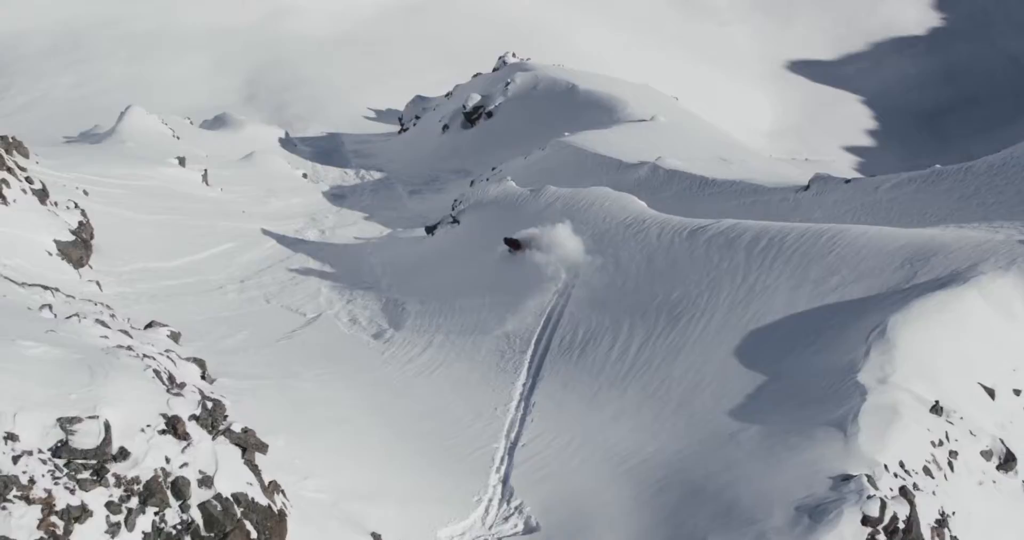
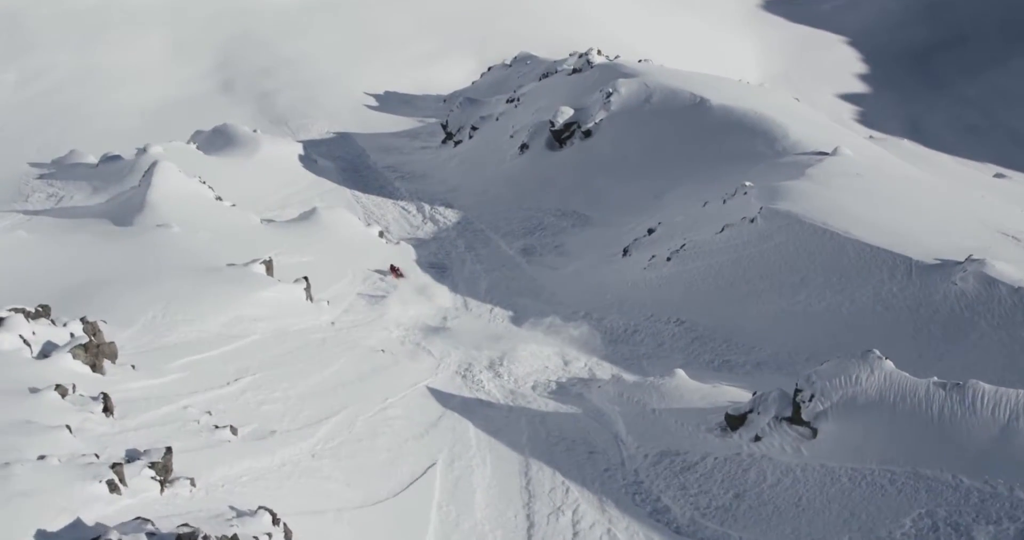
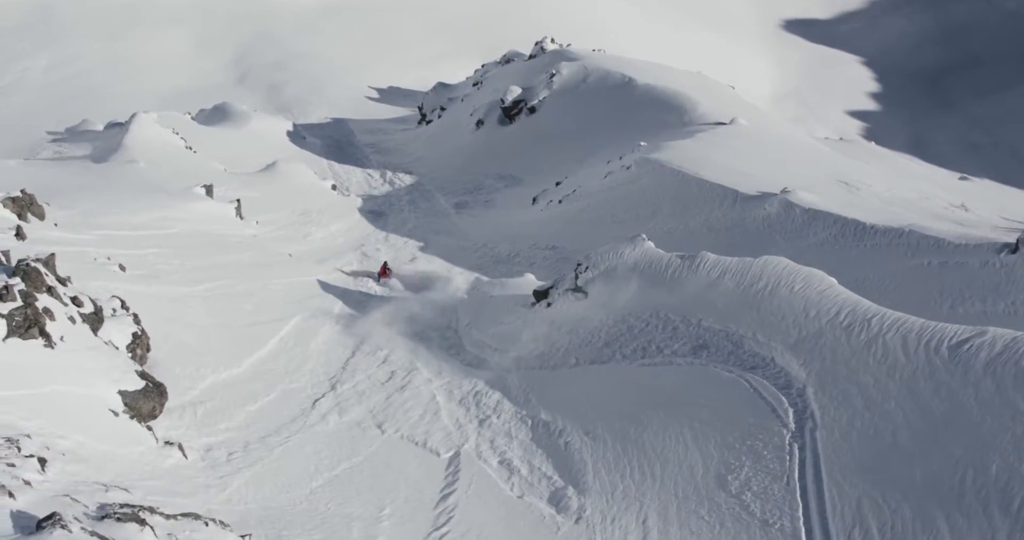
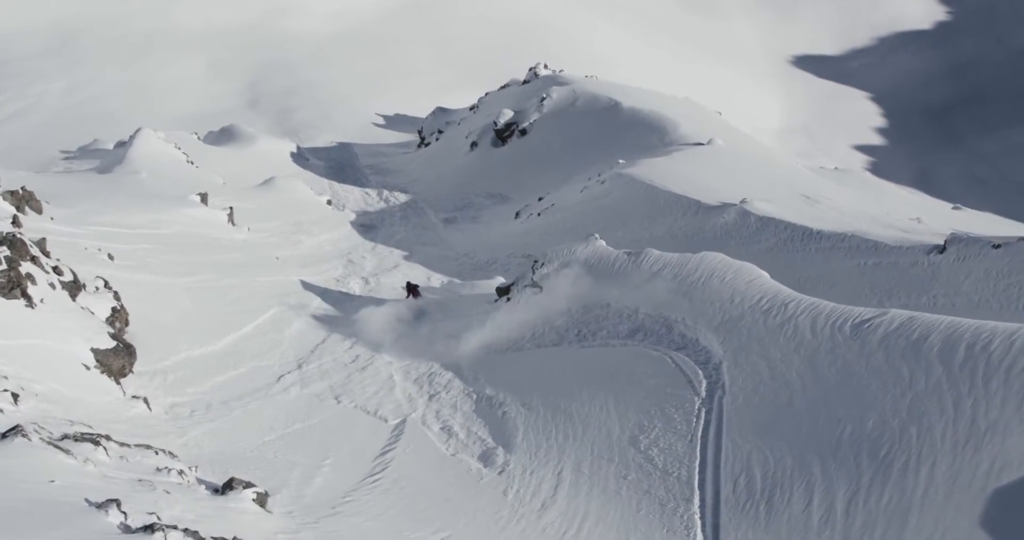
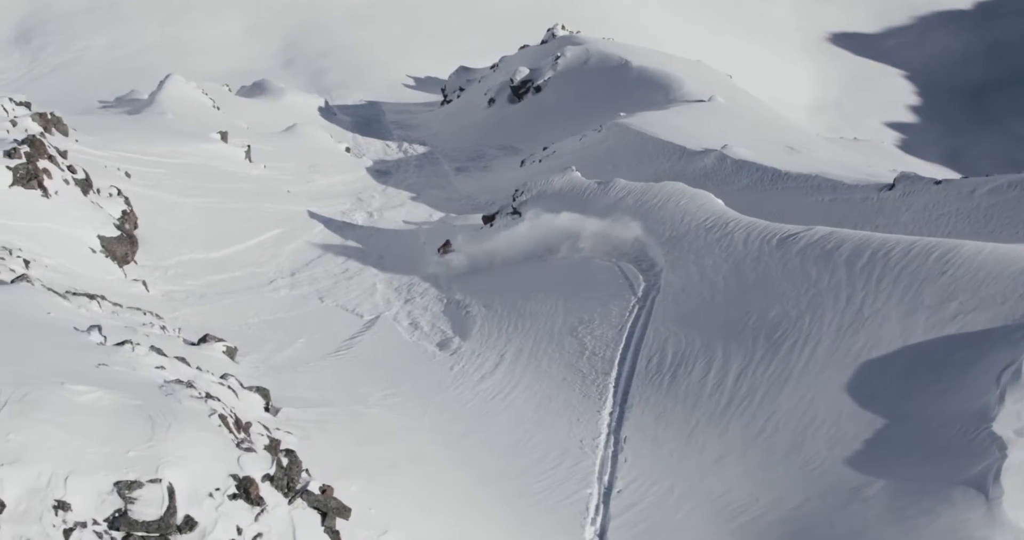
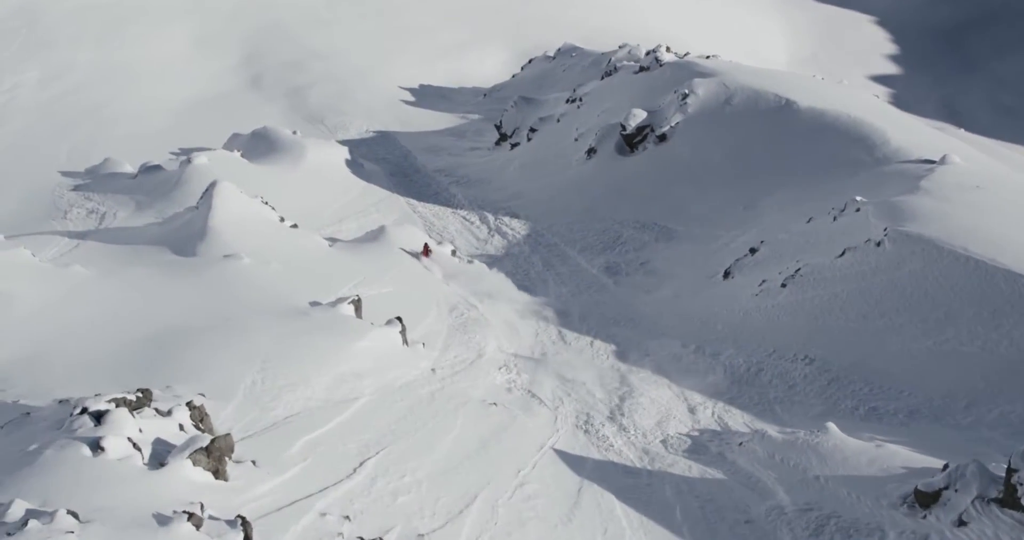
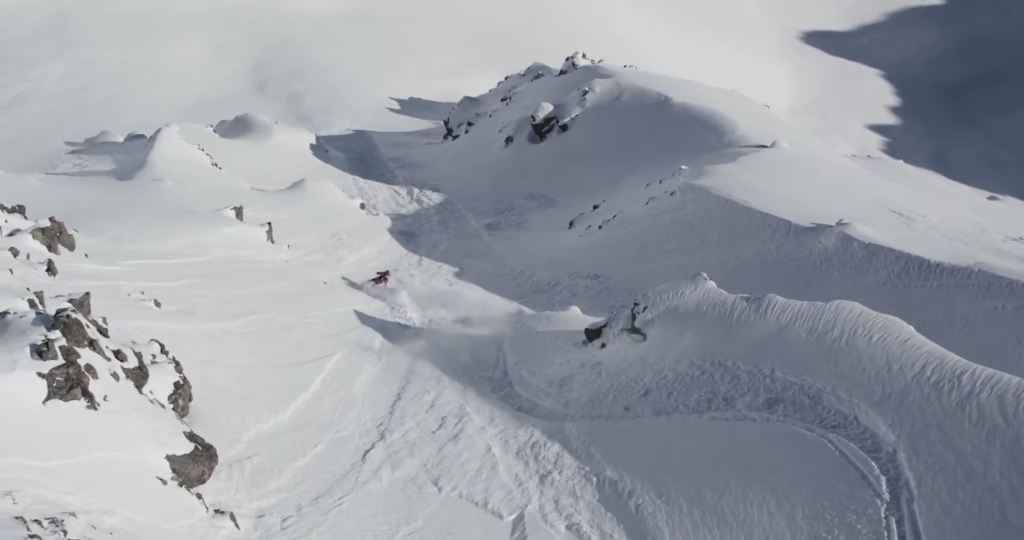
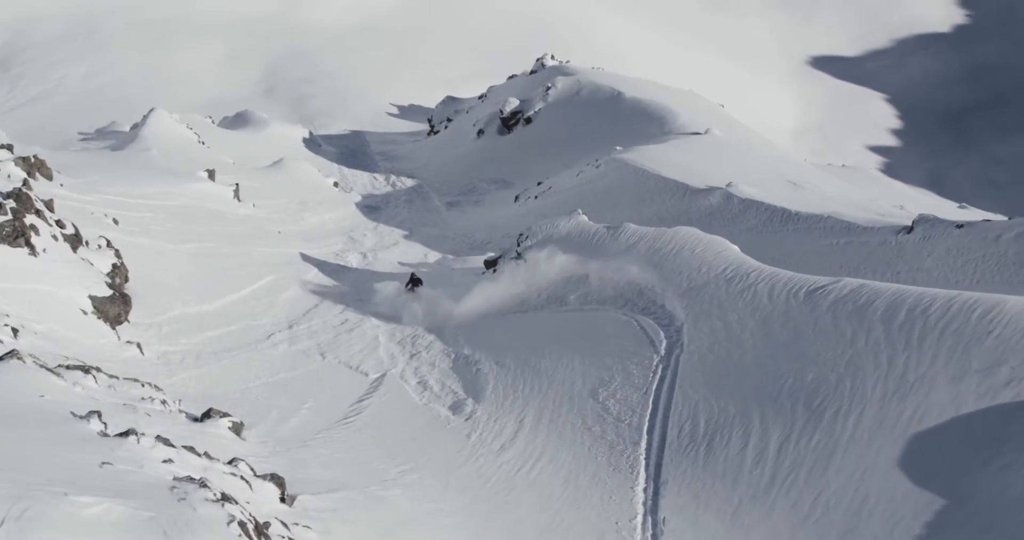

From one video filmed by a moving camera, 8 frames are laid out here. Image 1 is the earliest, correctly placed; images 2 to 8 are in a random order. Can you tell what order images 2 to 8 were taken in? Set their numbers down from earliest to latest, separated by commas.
5, 8, 4, 3, 7, 2, 6
